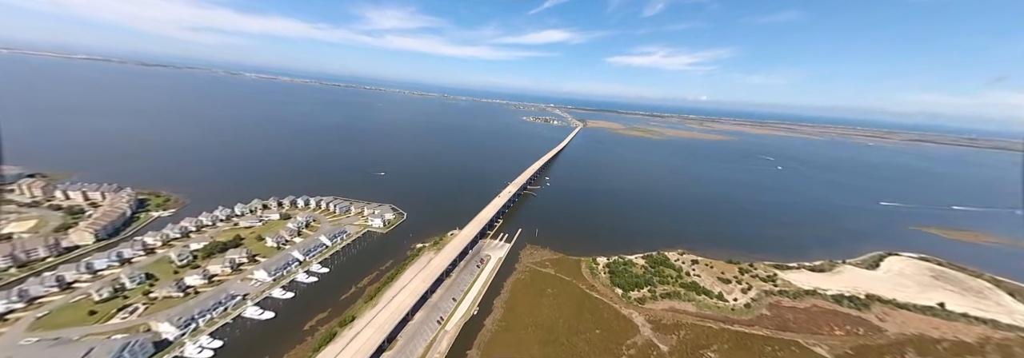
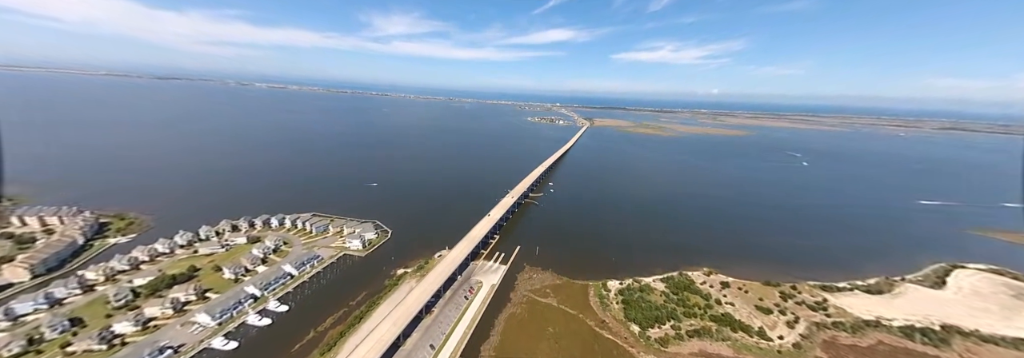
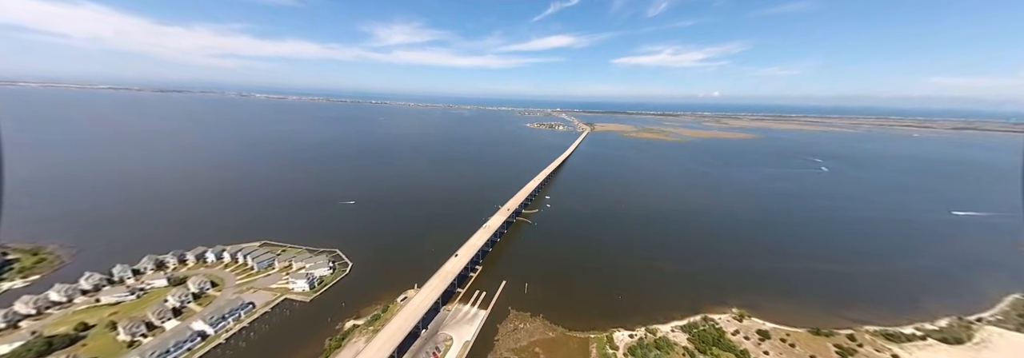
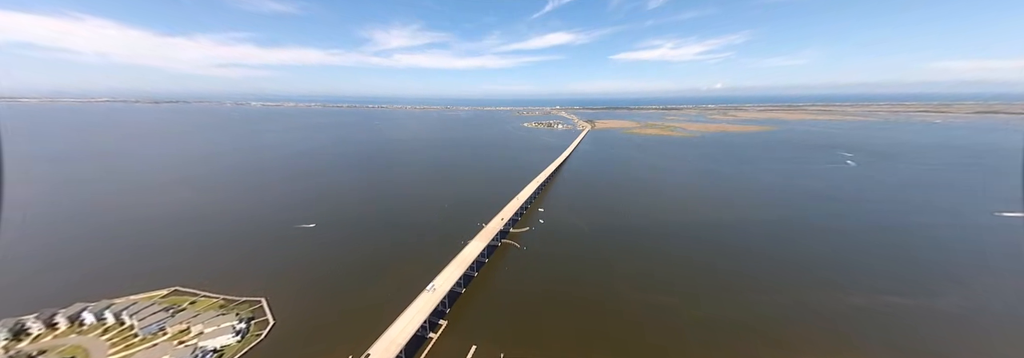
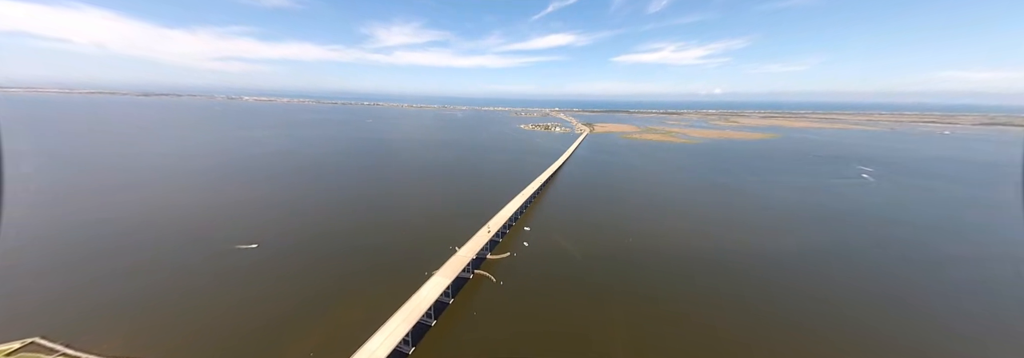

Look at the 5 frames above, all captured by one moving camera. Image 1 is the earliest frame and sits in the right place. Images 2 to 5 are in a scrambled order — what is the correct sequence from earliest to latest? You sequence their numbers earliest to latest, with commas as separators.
2, 3, 4, 5
